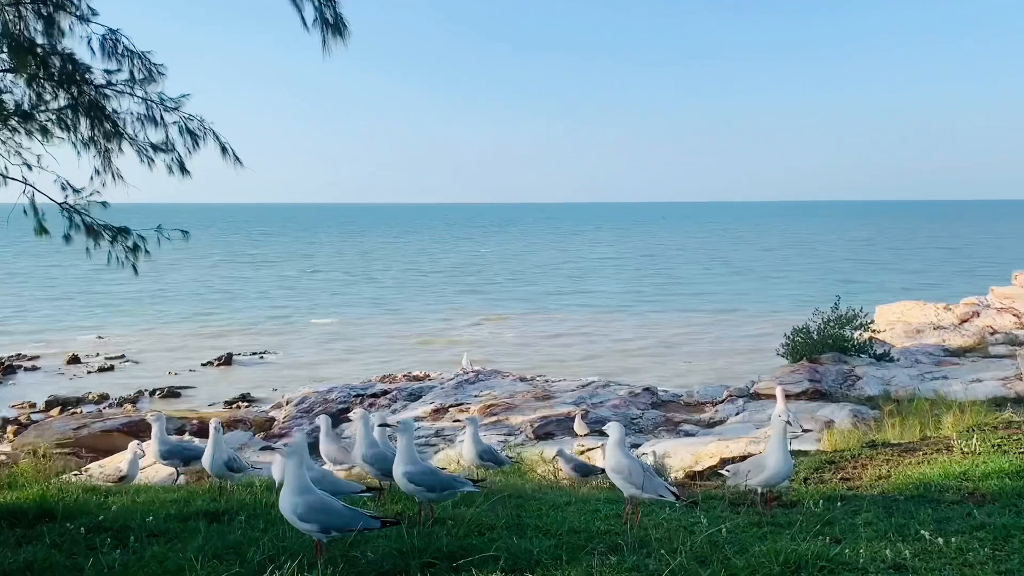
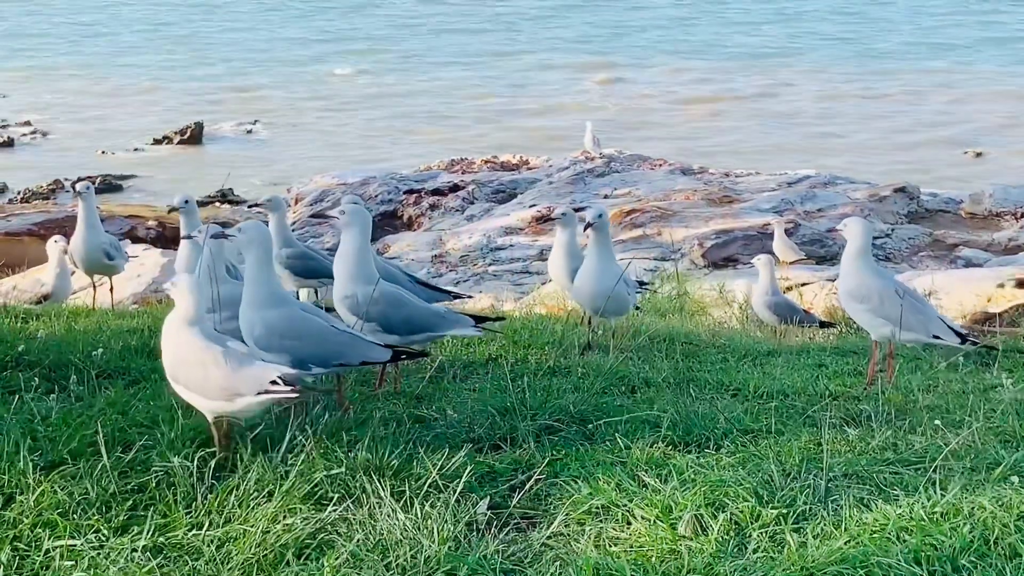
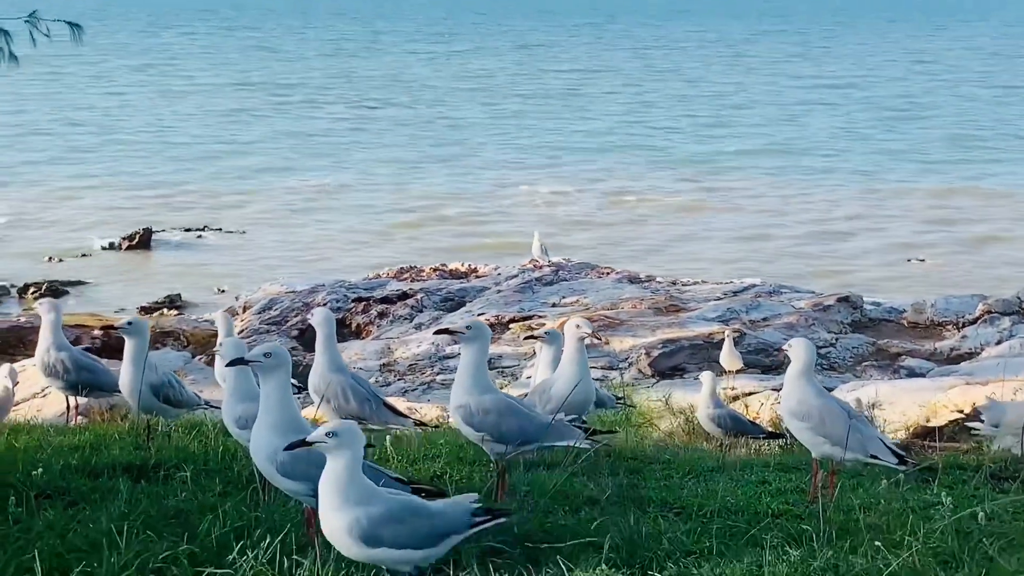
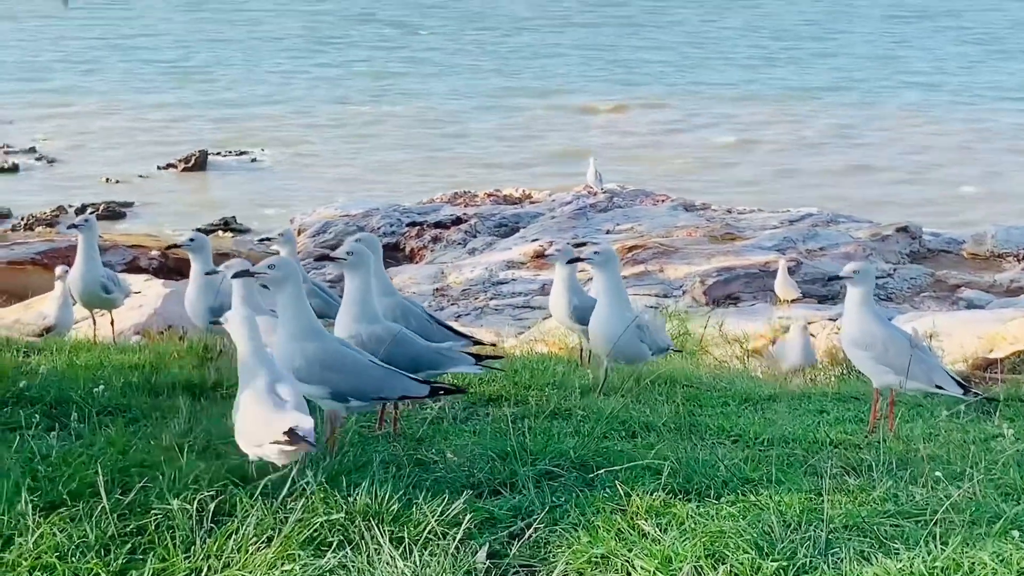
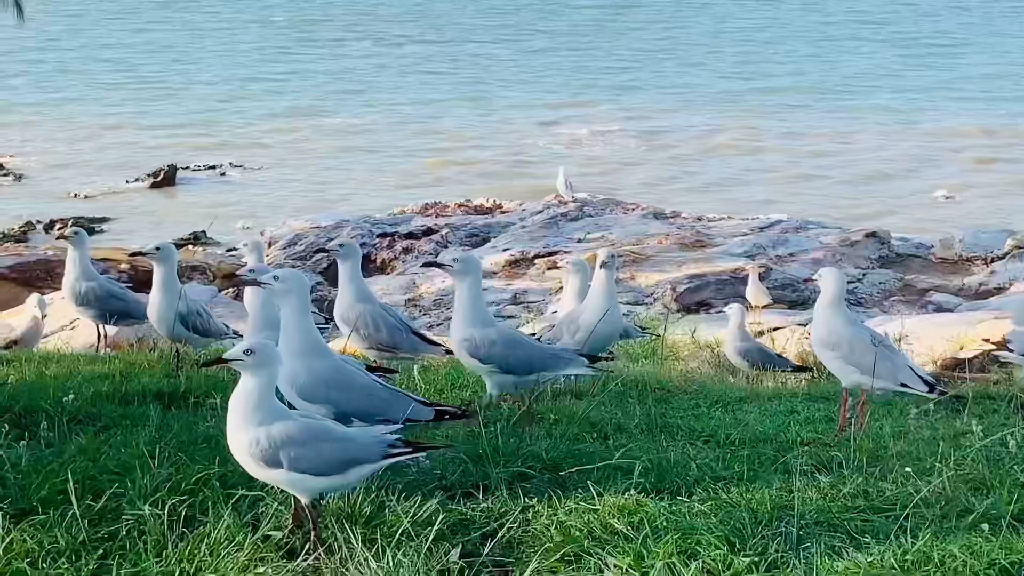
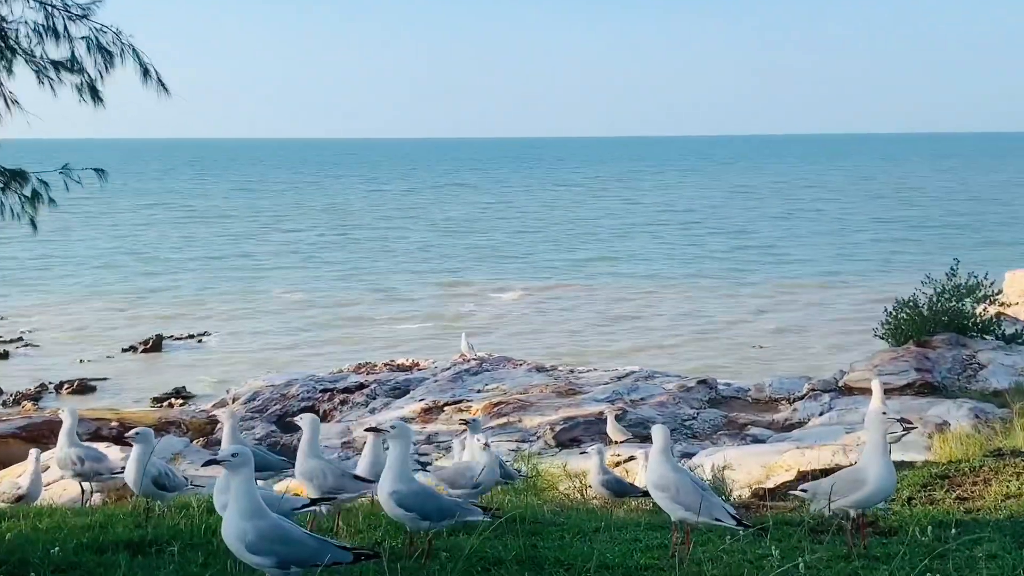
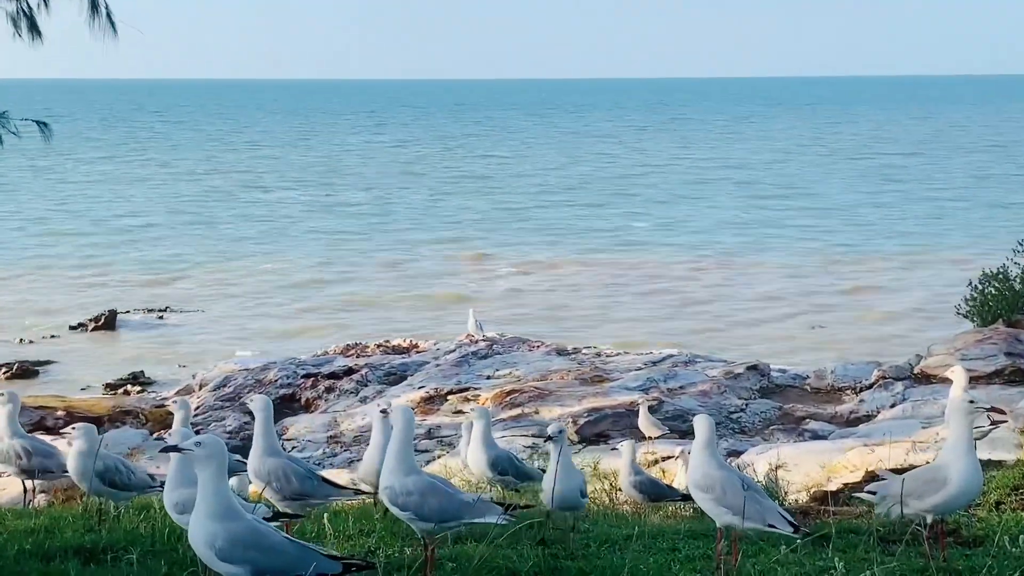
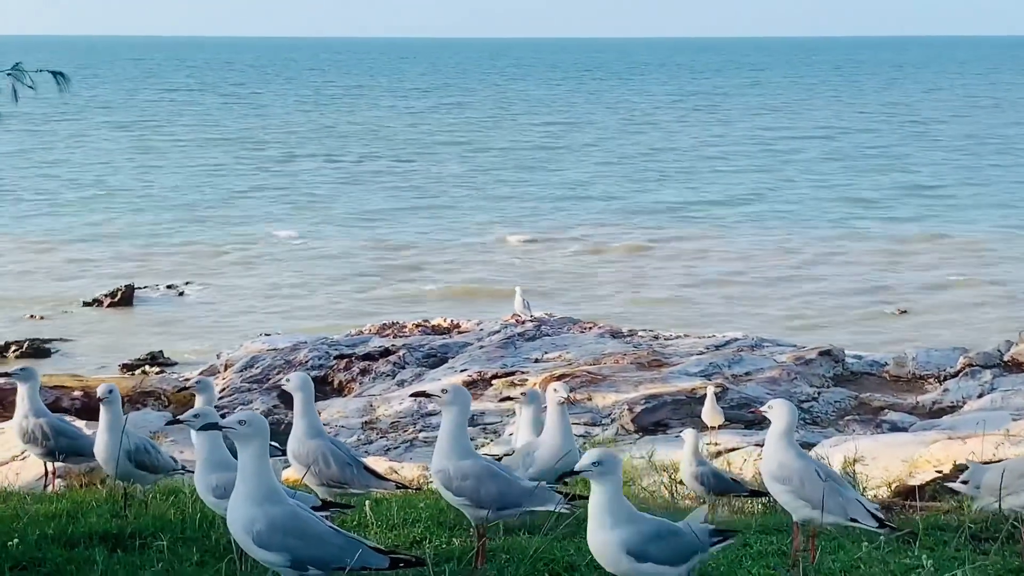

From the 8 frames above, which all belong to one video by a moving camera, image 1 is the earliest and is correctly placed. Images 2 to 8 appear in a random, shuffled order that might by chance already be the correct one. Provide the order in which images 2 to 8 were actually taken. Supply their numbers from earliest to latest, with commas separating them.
6, 7, 8, 3, 5, 2, 4
